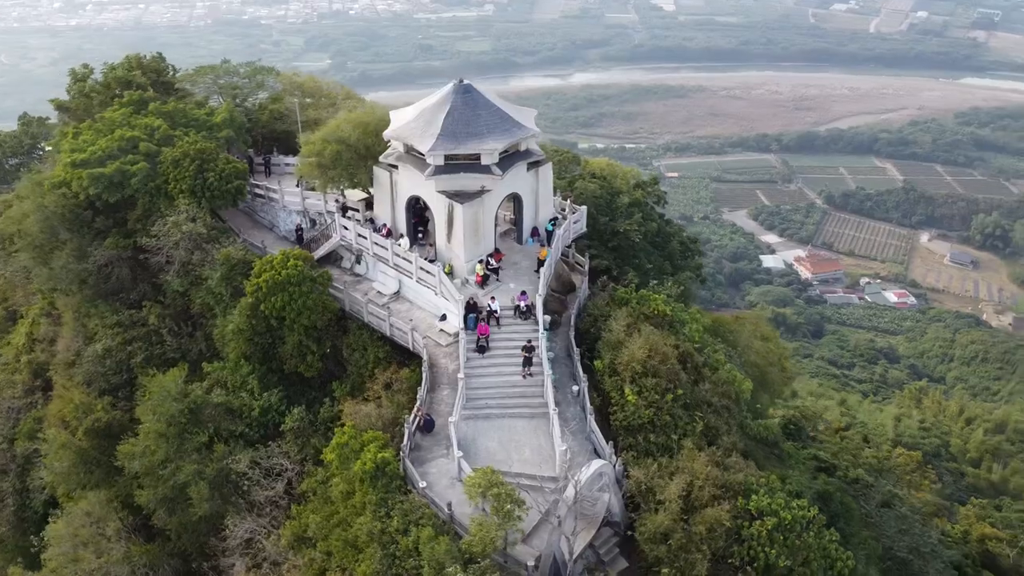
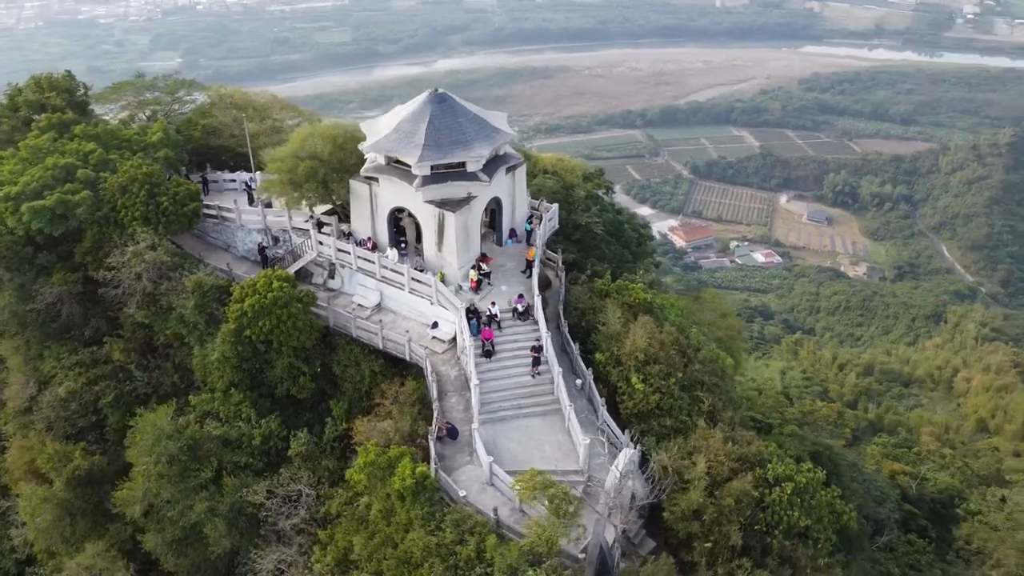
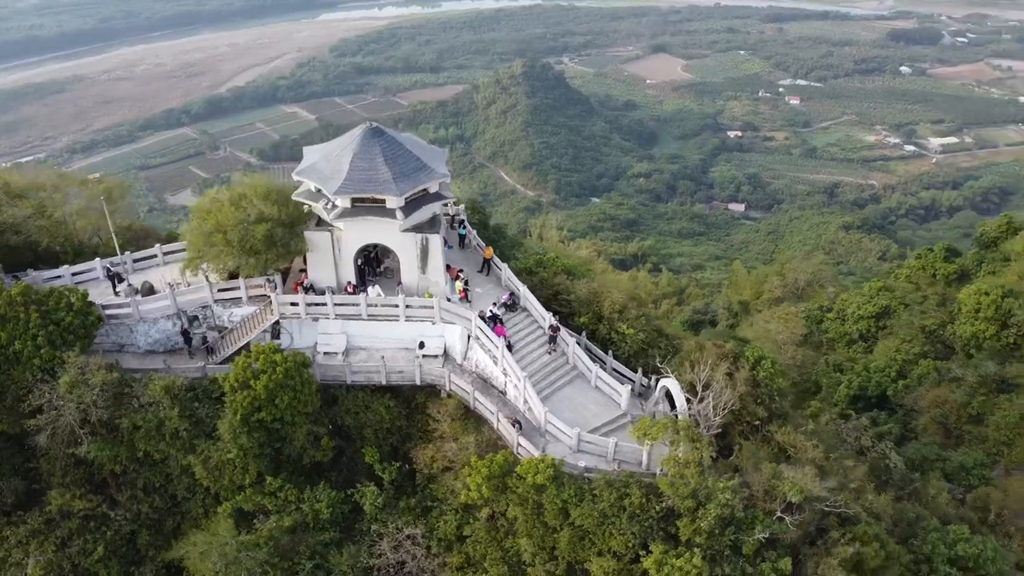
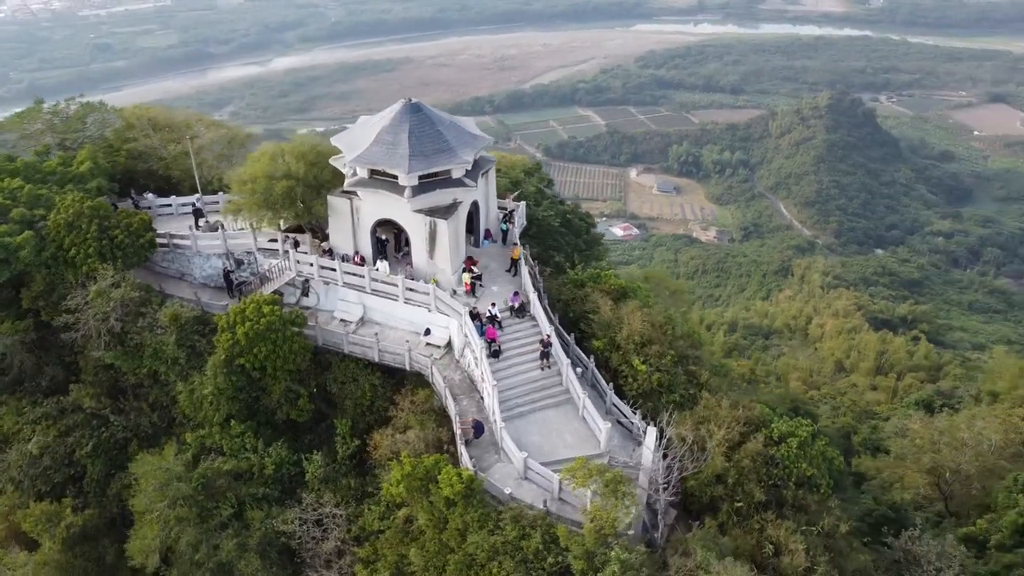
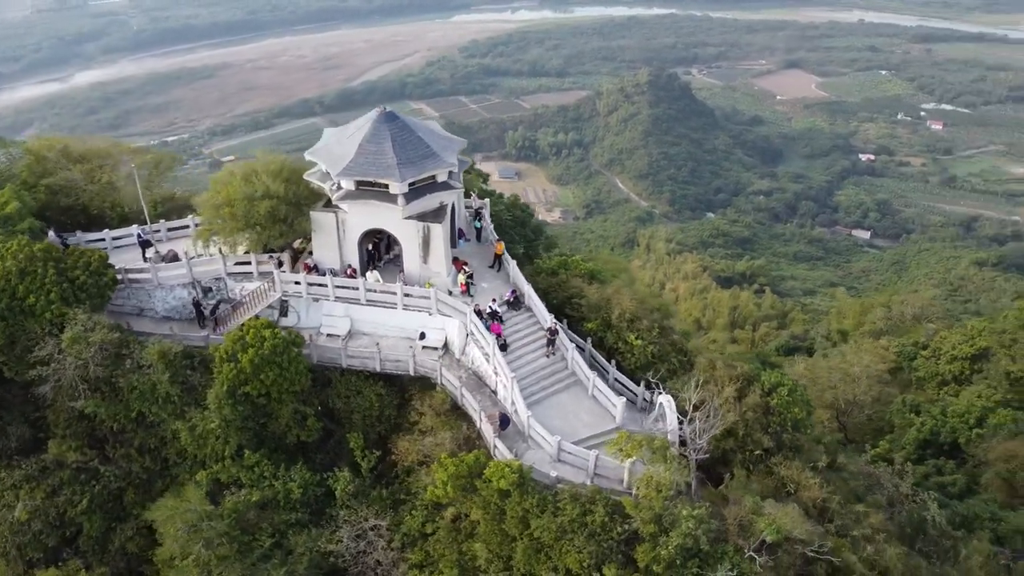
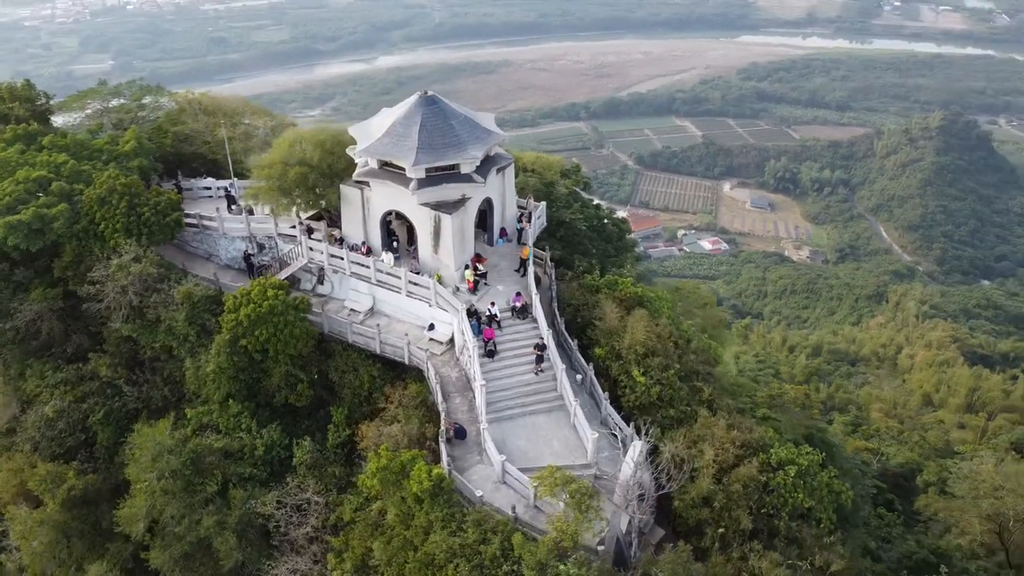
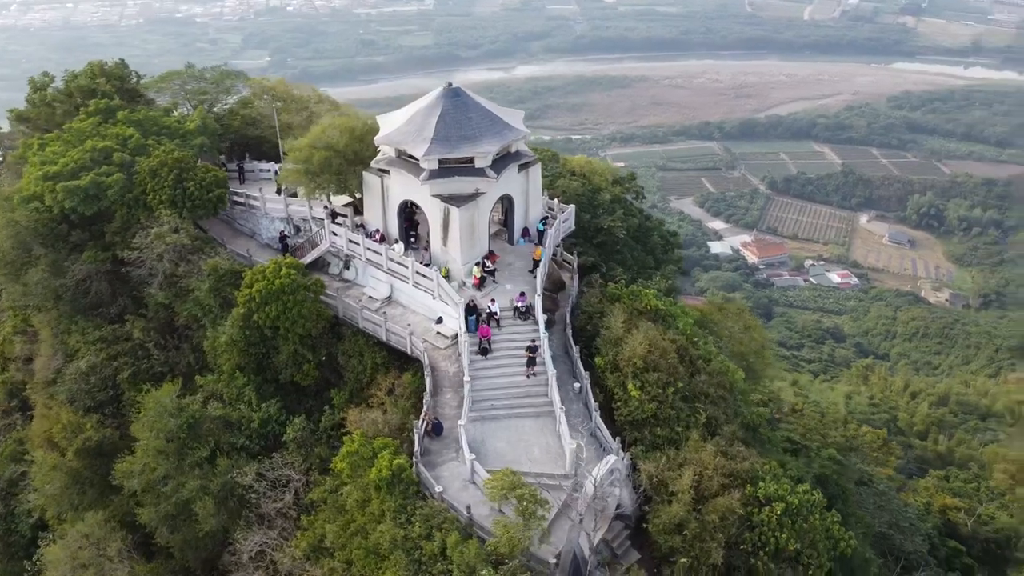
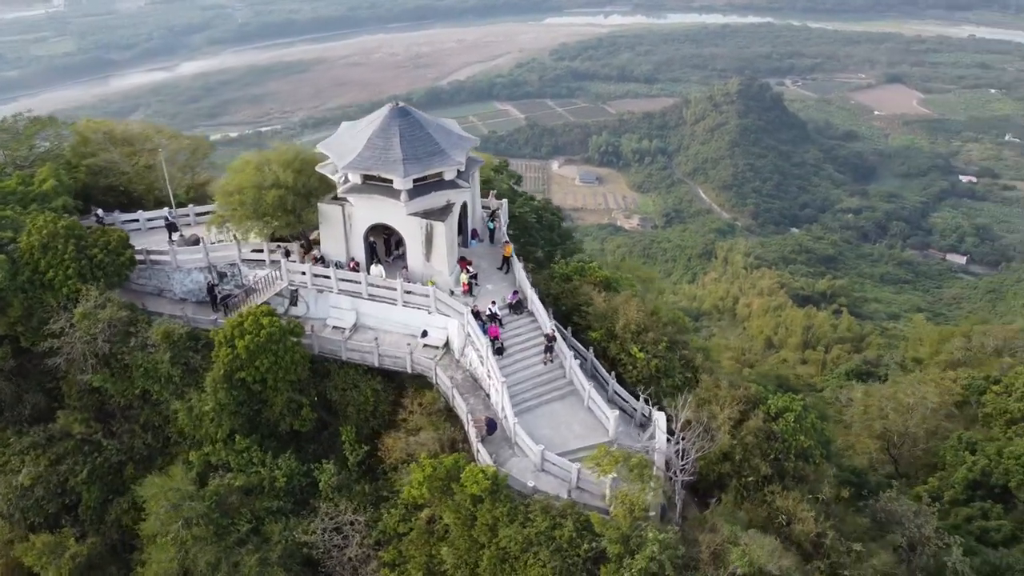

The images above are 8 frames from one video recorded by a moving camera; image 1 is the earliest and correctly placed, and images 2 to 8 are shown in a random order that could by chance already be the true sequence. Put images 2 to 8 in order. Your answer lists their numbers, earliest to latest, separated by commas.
7, 2, 6, 4, 8, 5, 3
